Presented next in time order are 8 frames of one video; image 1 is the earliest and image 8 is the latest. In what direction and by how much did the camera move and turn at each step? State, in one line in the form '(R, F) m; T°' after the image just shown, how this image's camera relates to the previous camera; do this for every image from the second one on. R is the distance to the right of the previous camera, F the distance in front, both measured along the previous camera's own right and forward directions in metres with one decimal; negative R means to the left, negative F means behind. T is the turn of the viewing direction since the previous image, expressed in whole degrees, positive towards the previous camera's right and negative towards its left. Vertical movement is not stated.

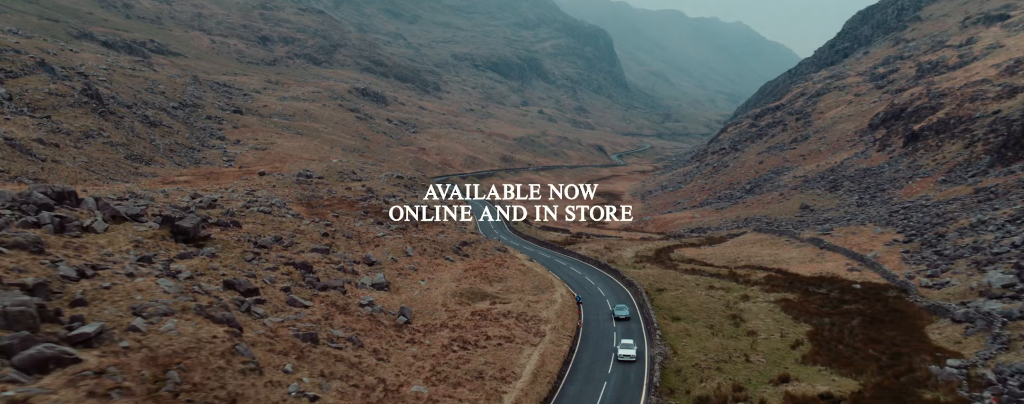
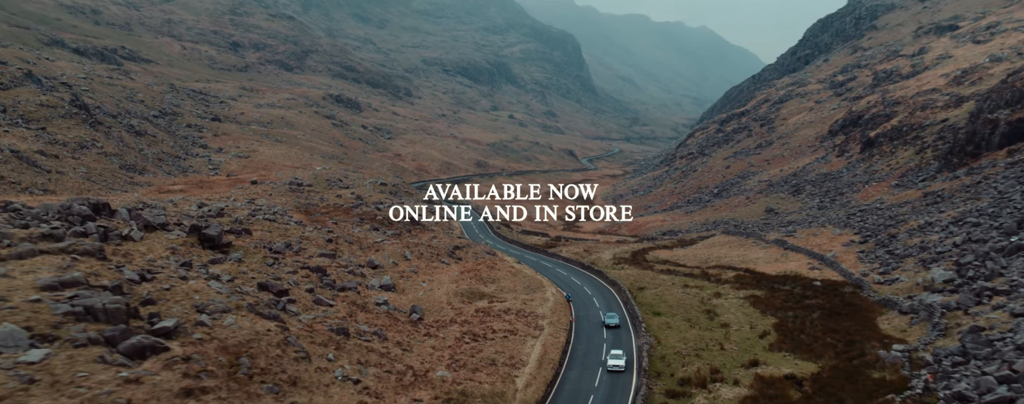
(-1.4, -3.1) m; +3°
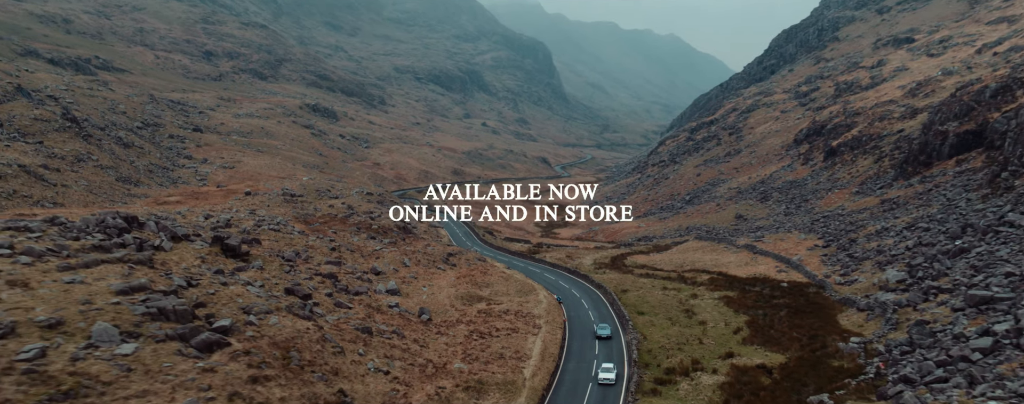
(-1.4, -3.1) m; +2°
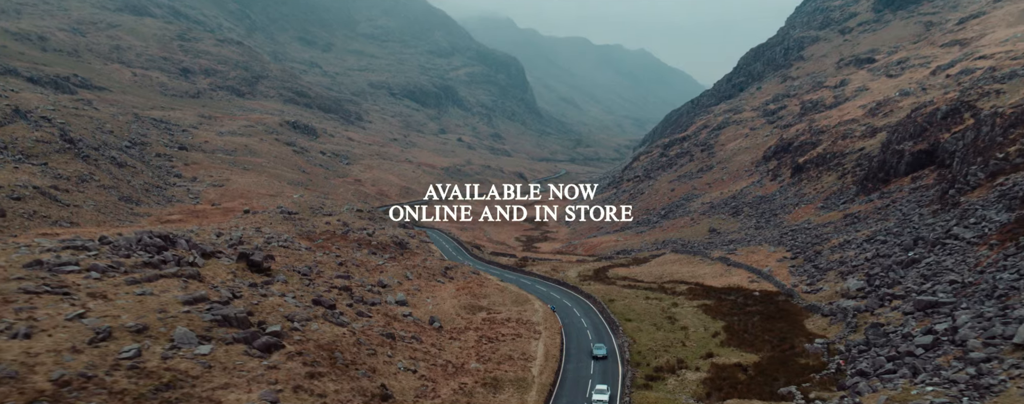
(-1.6, -3.6) m; +2°
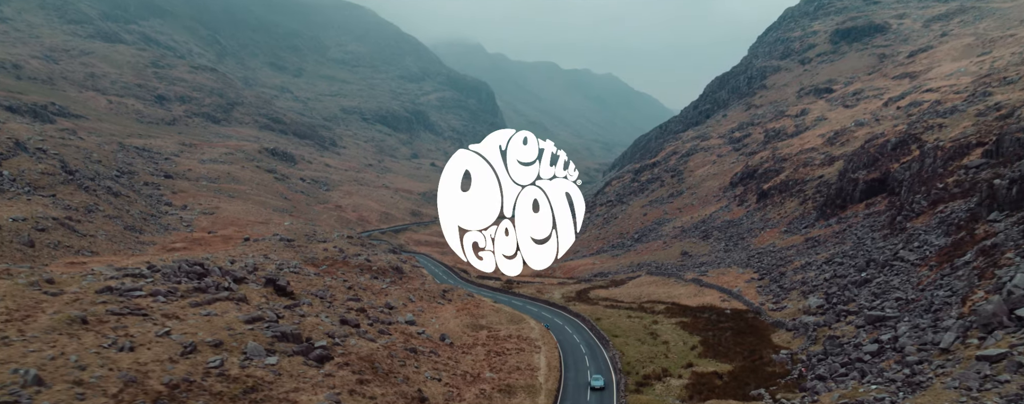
(-2.0, -4.5) m; +3°
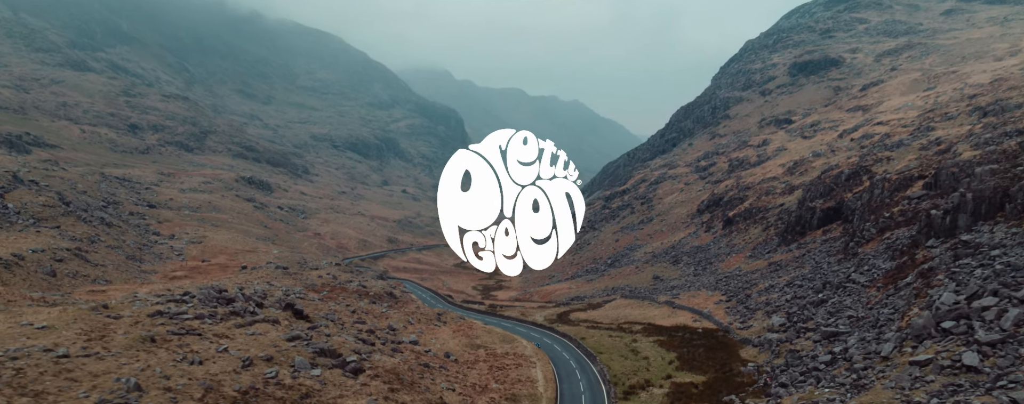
(-2.0, -4.7) m; +3°
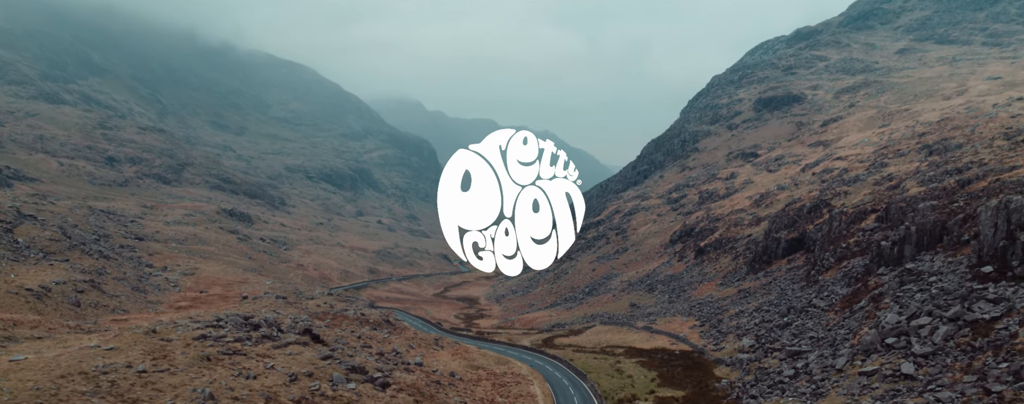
(-2.0, -5.1) m; +2°
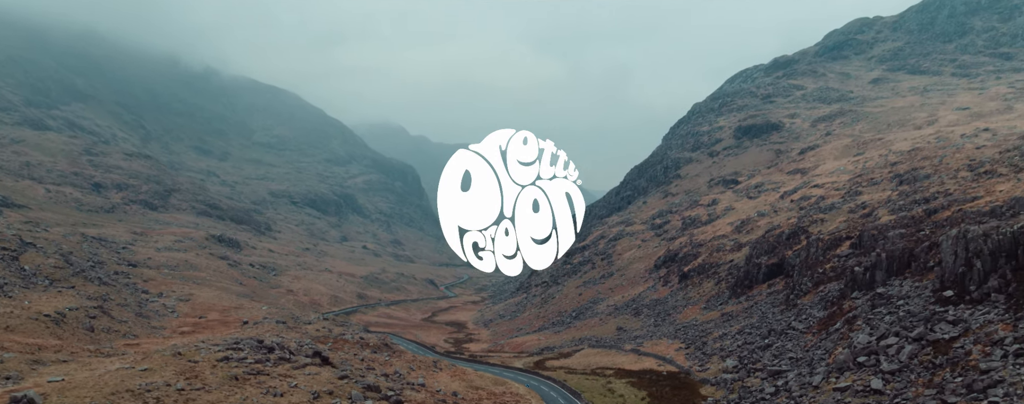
(-1.2, -3.4) m; +1°
